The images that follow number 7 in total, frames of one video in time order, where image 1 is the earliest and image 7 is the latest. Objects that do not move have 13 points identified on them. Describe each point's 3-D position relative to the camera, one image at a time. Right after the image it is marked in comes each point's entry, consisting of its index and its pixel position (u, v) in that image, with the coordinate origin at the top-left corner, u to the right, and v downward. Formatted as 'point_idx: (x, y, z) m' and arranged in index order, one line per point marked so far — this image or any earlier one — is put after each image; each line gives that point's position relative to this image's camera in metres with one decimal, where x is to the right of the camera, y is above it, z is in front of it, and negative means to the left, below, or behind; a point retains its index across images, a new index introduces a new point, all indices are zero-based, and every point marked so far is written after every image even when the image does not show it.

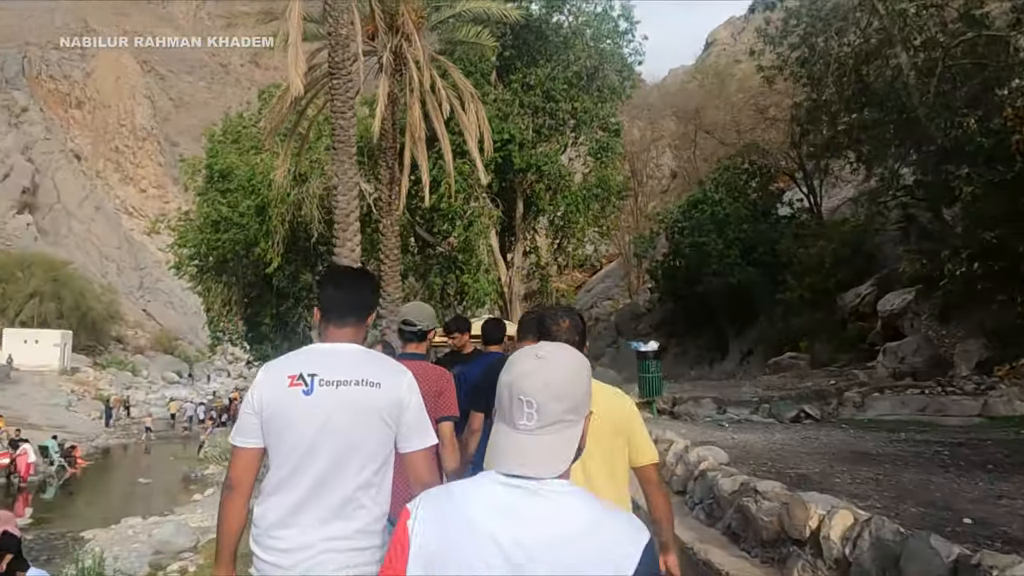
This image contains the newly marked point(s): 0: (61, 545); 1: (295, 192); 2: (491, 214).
0: (-7.5, -4.3, +12.7) m
1: (-5.5, +2.5, +19.5) m
2: (-0.5, +1.9, +19.6) m
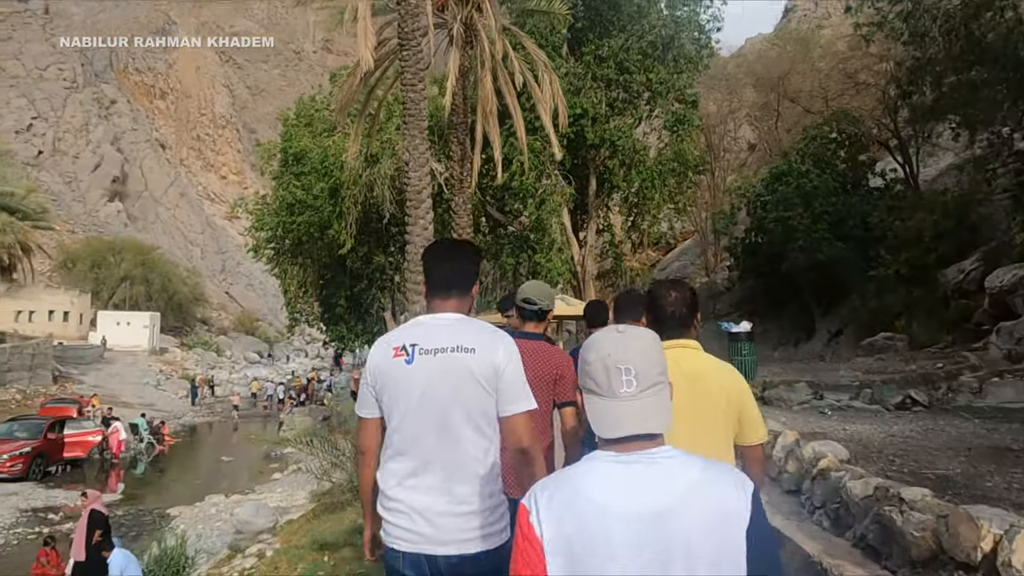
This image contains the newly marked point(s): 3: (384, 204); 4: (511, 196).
0: (-6.2, -4.0, +13.0) m
1: (-3.7, +2.9, +19.5) m
2: (+1.3, +2.4, +19.1) m
3: (-3.3, +2.2, +19.8) m
4: (-0.1, +2.4, +19.4) m
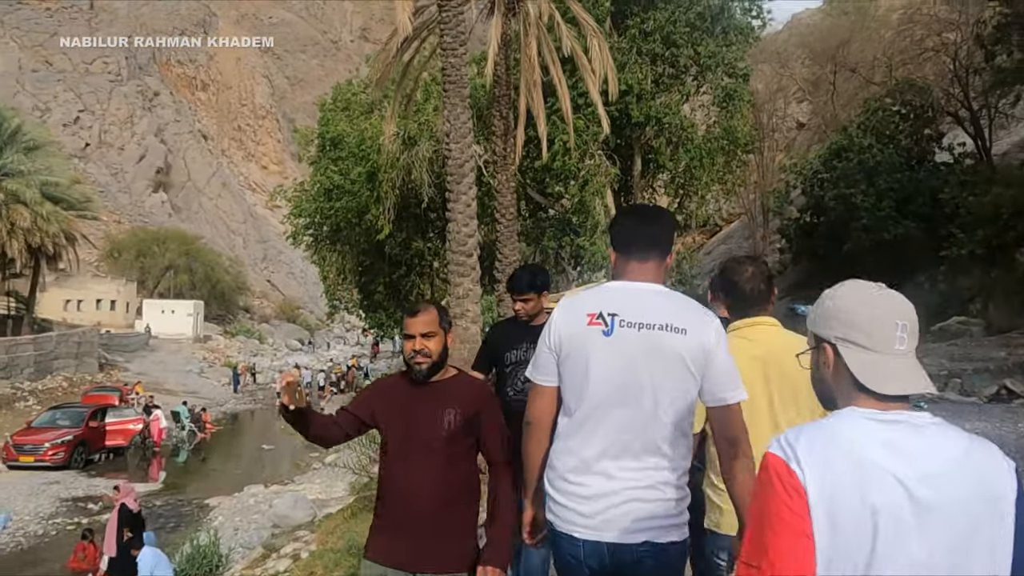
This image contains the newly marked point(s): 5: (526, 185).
0: (-5.4, -3.8, +12.8) m
1: (-2.7, +3.3, +19.0) m
2: (+2.3, +2.8, +18.4) m
3: (-2.2, +2.5, +19.3) m
4: (+0.9, +2.8, +18.8) m
5: (+0.4, +2.7, +19.9) m
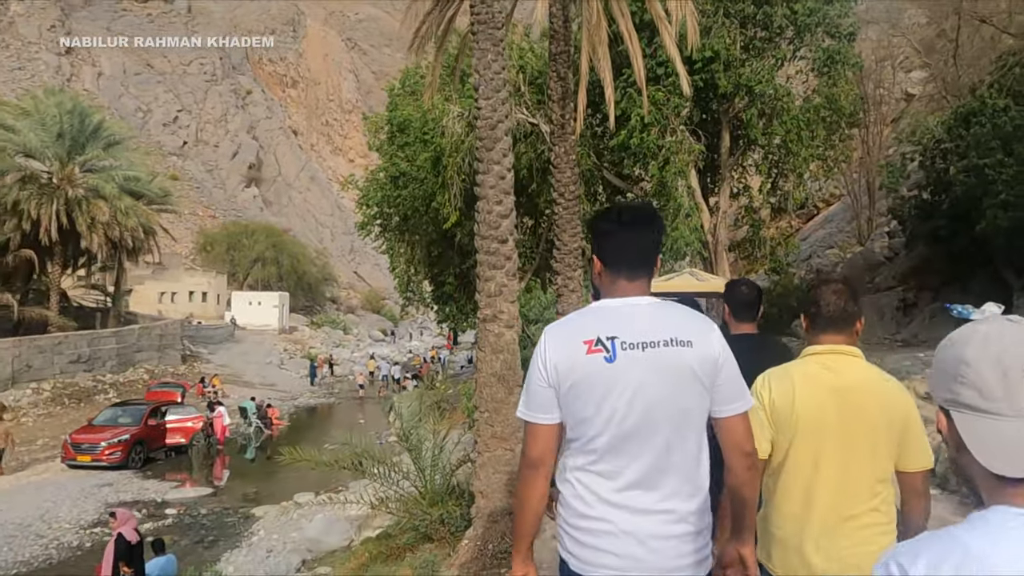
0: (-4.4, -3.7, +11.9) m
1: (-1.0, +3.5, +17.7) m
2: (+3.9, +3.0, +16.5) m
3: (-0.5, +2.7, +17.9) m
4: (+2.5, +3.0, +17.1) m
5: (+2.2, +2.9, +18.2) m
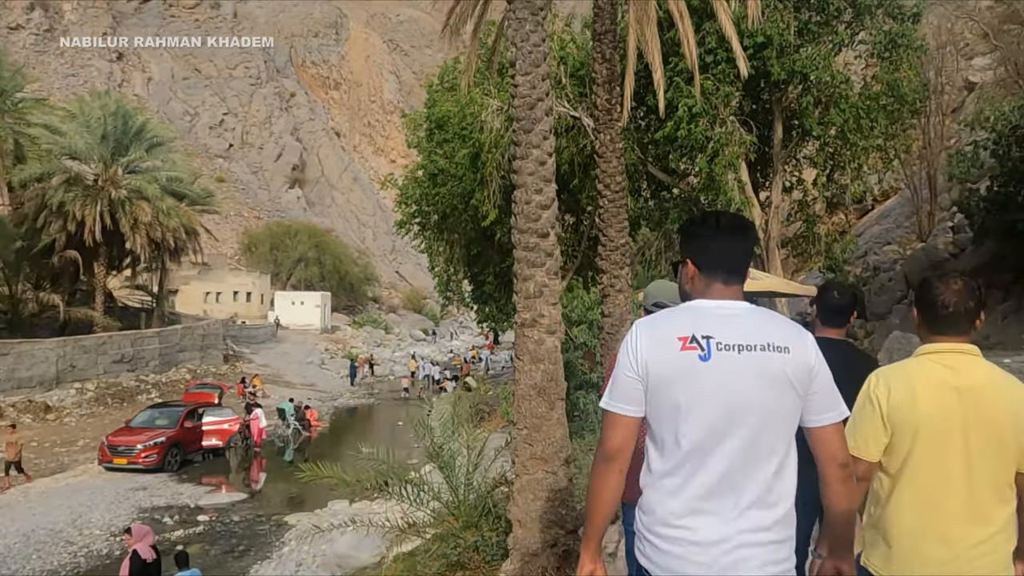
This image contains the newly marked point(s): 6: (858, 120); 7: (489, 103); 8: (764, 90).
0: (-3.8, -3.7, +11.5) m
1: (-0.1, +3.5, +17.1) m
2: (+4.7, +3.1, +15.7) m
3: (+0.4, +2.7, +17.3) m
4: (+3.4, +3.0, +16.3) m
5: (+3.1, +2.9, +17.5) m
6: (+7.3, +3.5, +16.0) m
7: (-0.5, +4.2, +17.2) m
8: (+5.5, +4.3, +16.7) m
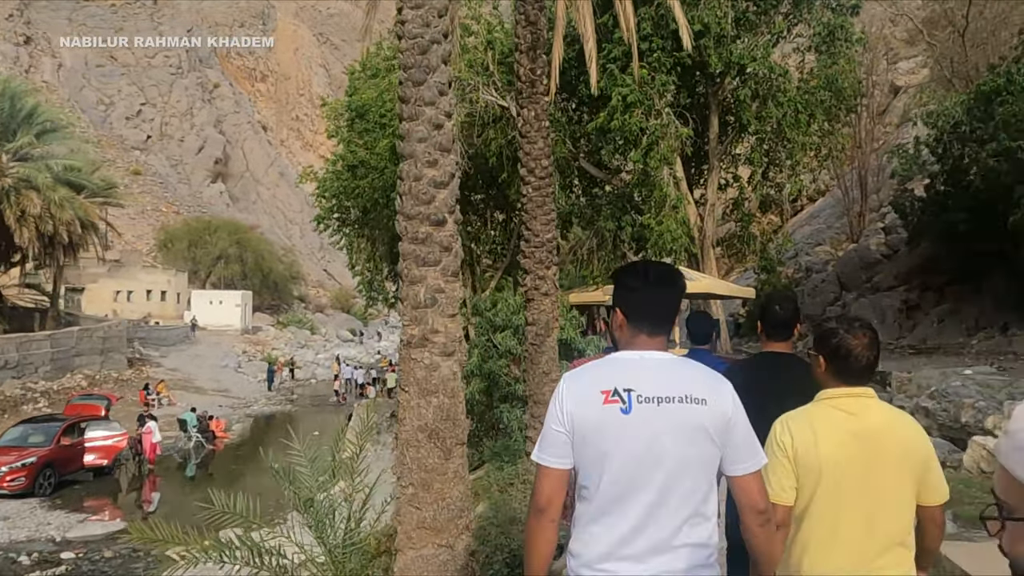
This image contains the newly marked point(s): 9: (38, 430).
0: (-4.9, -3.7, +9.9) m
1: (-1.7, +3.5, +15.8) m
2: (+3.2, +3.0, +14.8) m
3: (-1.2, +2.7, +16.0) m
4: (+1.9, +3.0, +15.3) m
5: (+1.5, +2.9, +16.5) m
6: (+5.7, +3.5, +15.4) m
7: (-2.1, +4.1, +15.9) m
8: (+3.9, +4.3, +15.9) m
9: (-9.1, -2.7, +14.5) m
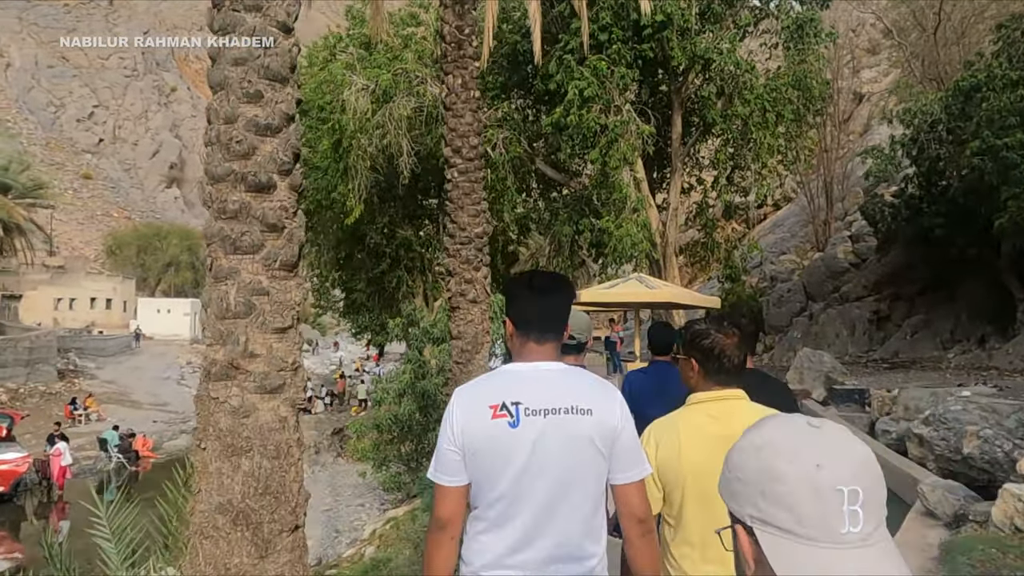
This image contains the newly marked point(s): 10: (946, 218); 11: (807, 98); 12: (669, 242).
0: (-5.6, -3.7, +8.5) m
1: (-2.6, +3.3, +14.6) m
2: (+2.3, +2.9, +13.8) m
3: (-2.2, +2.6, +14.8) m
4: (+0.9, +2.9, +14.2) m
5: (+0.5, +2.7, +15.4) m
6: (+4.8, +3.3, +14.5) m
7: (-3.1, +4.0, +14.6) m
8: (+2.9, +4.1, +14.9) m
9: (-10.0, -2.8, +12.9) m
10: (+10.3, +1.6, +18.5) m
11: (+5.9, +3.8, +15.1) m
12: (+3.2, +0.9, +15.6) m
